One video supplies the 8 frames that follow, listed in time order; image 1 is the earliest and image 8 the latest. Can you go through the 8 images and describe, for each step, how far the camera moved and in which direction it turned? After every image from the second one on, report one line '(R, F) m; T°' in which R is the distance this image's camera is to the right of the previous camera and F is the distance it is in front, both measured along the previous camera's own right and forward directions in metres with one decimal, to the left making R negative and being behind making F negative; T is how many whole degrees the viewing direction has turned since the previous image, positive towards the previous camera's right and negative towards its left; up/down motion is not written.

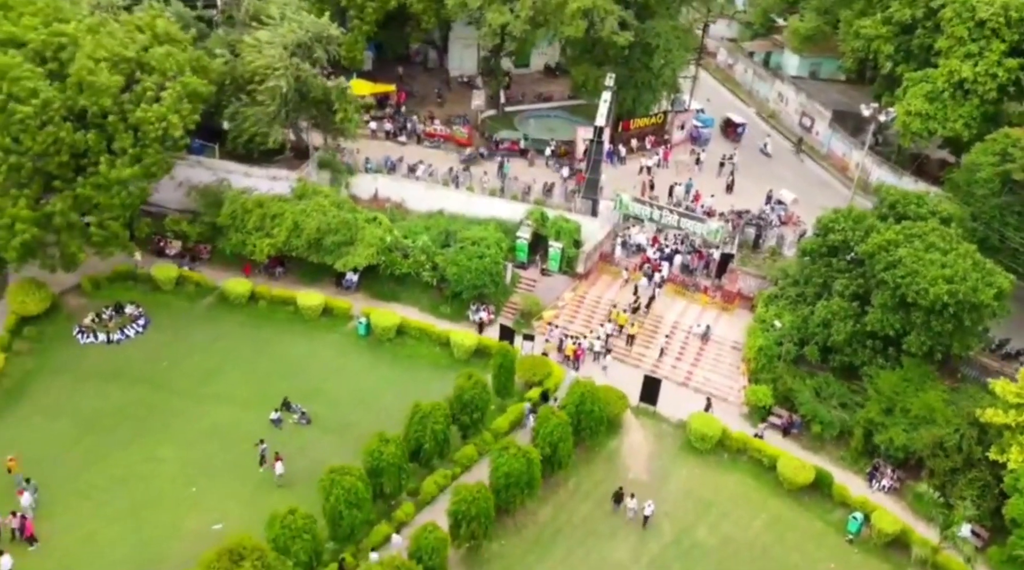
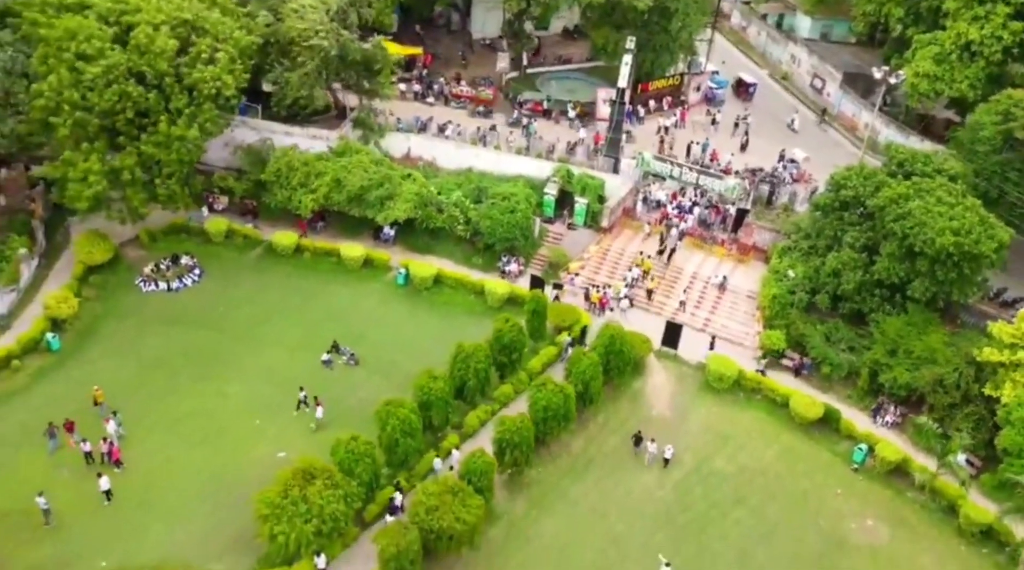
(-1.3, -2.5) m; 0°
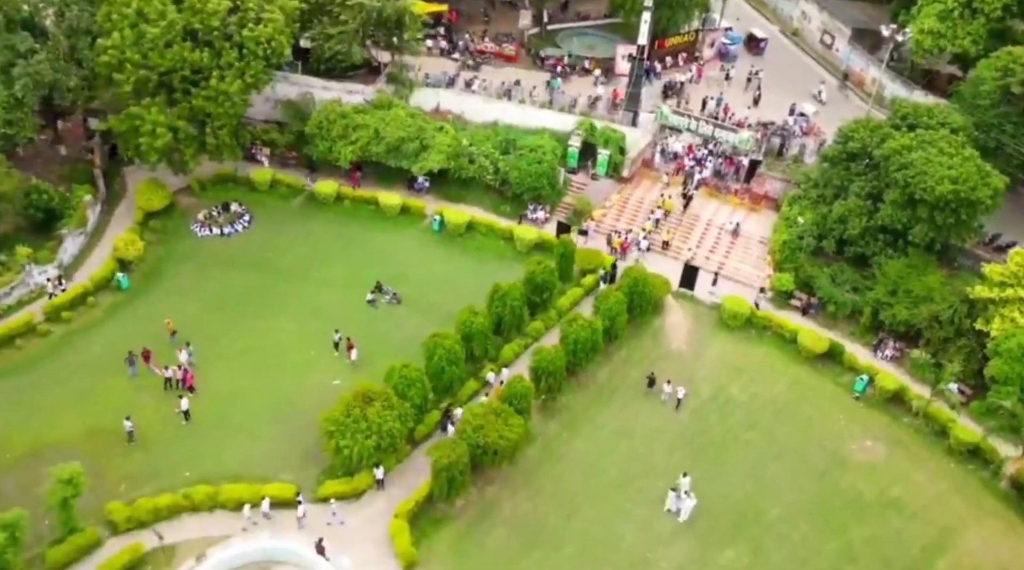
(-1.3, -2.9) m; 0°
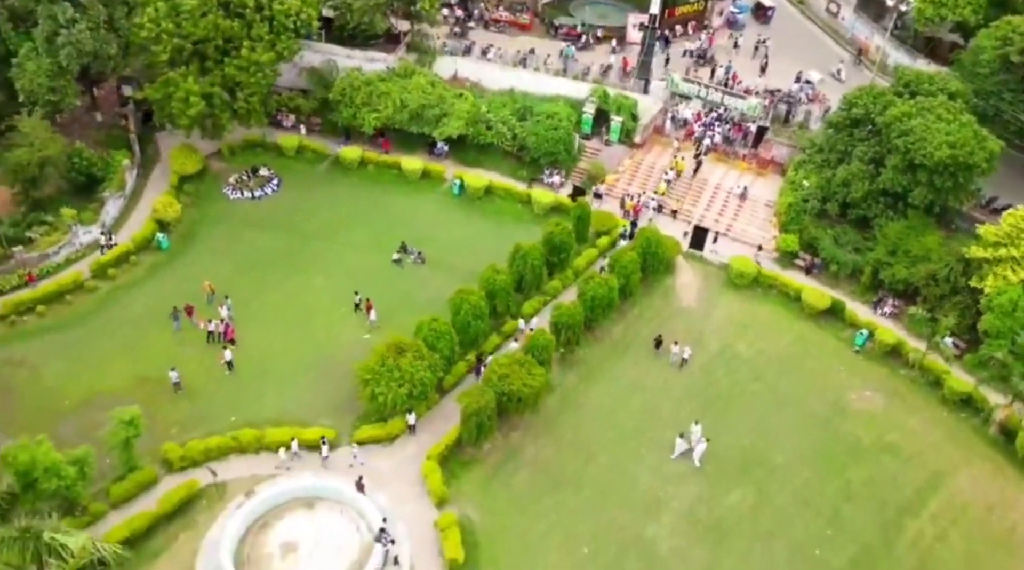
(-0.8, -2.0) m; 0°
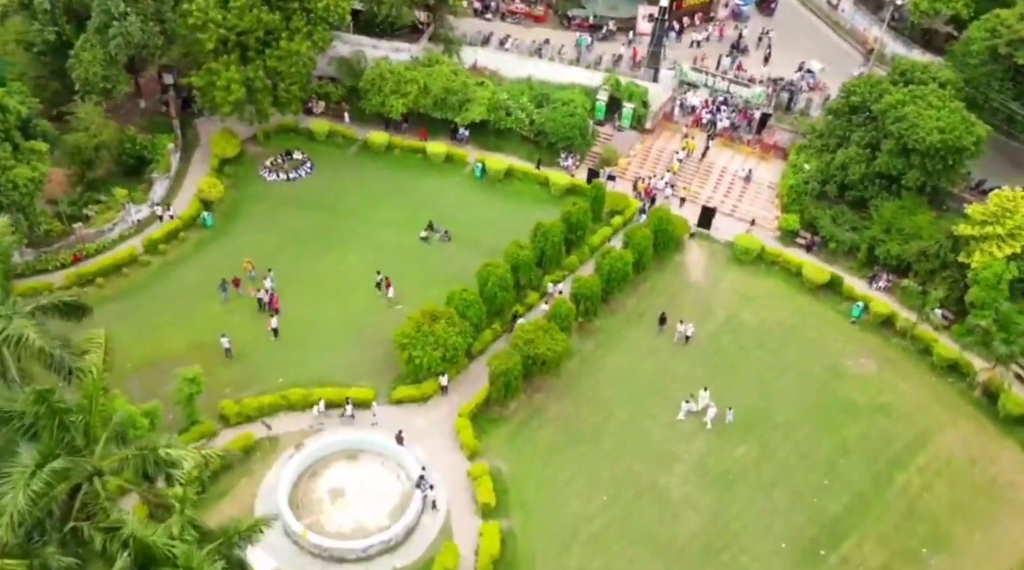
(-1.0, -2.9) m; 0°
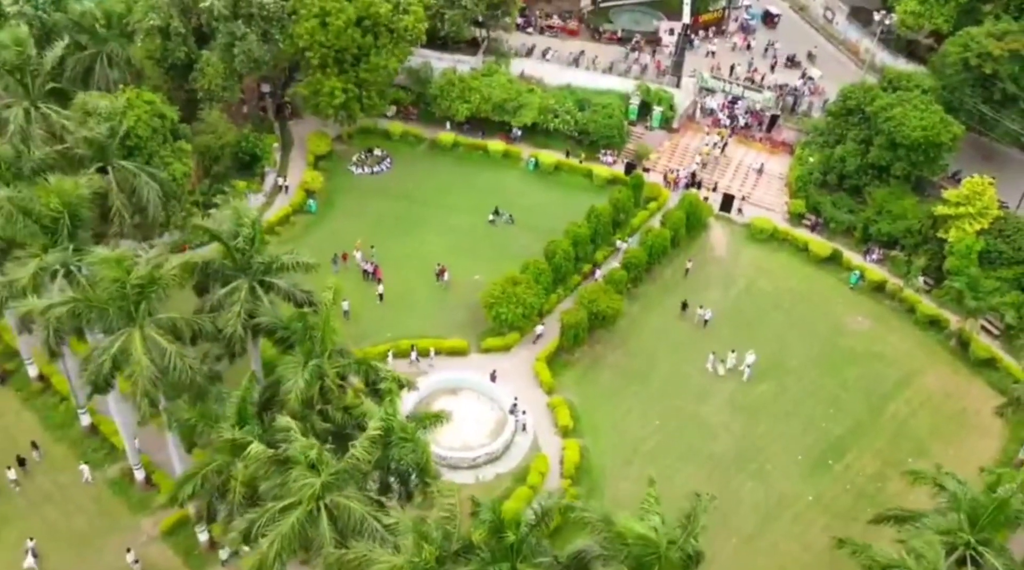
(-3.9, -8.1) m; +1°
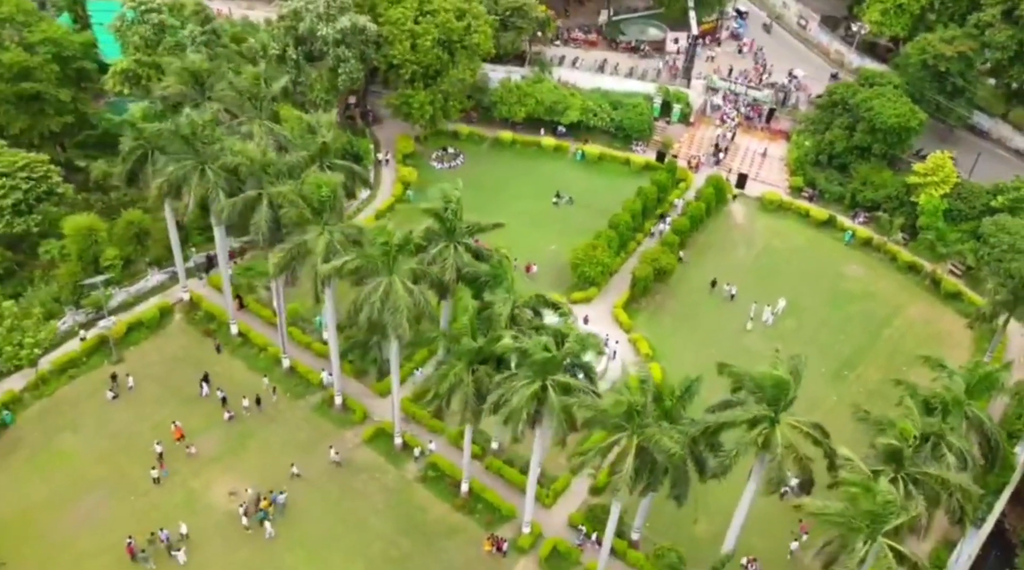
(-8.6, -10.9) m; +4°
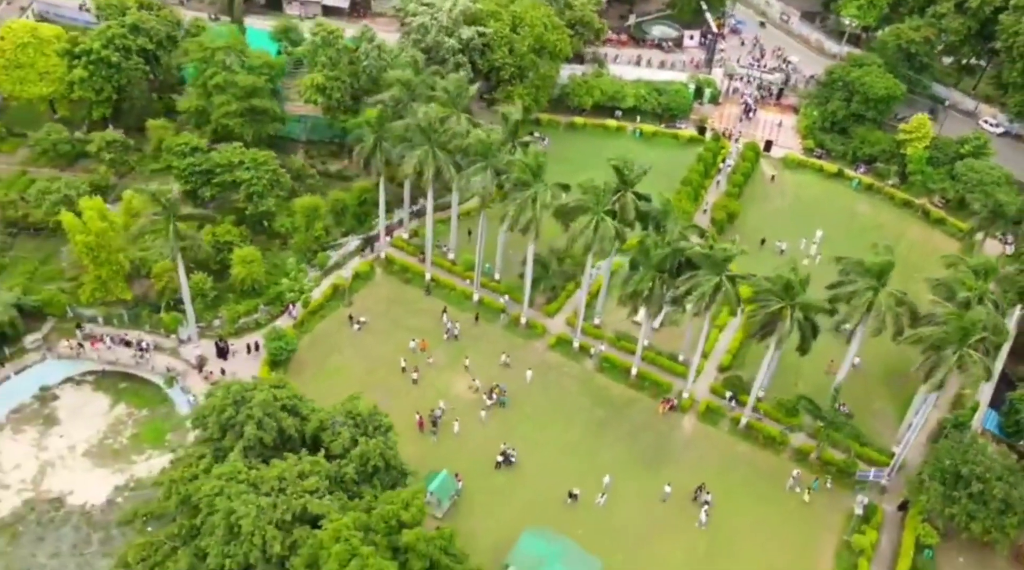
(-15.1, -14.3) m; +5°
